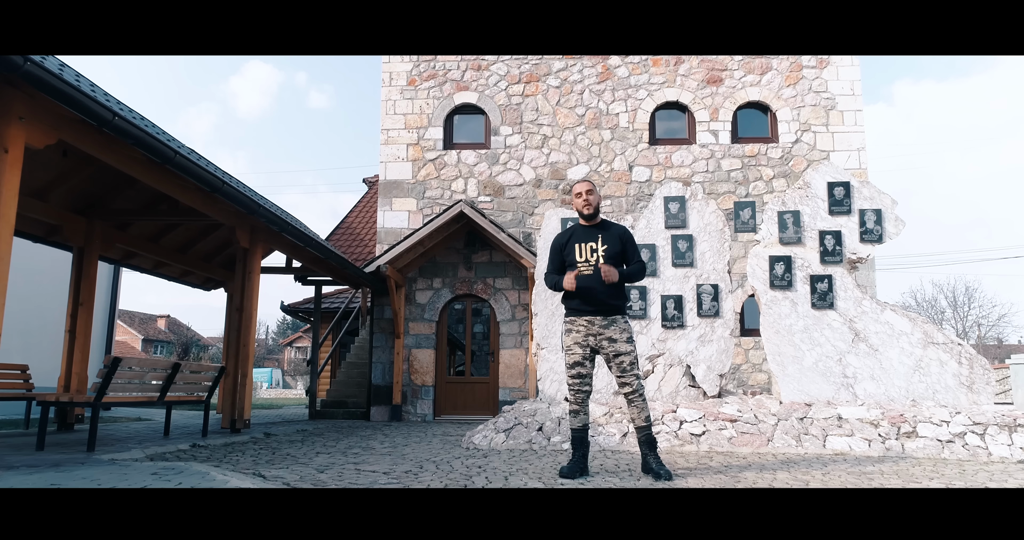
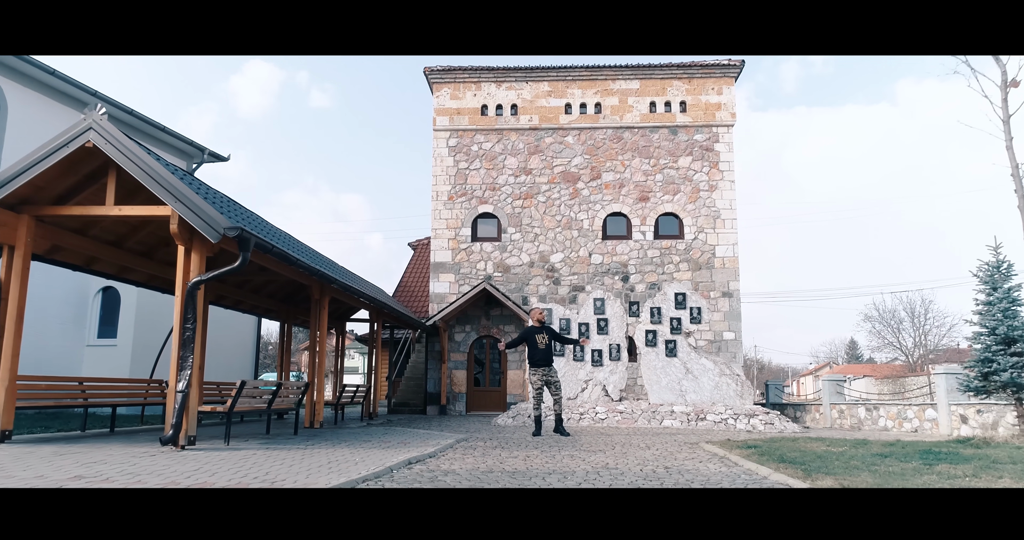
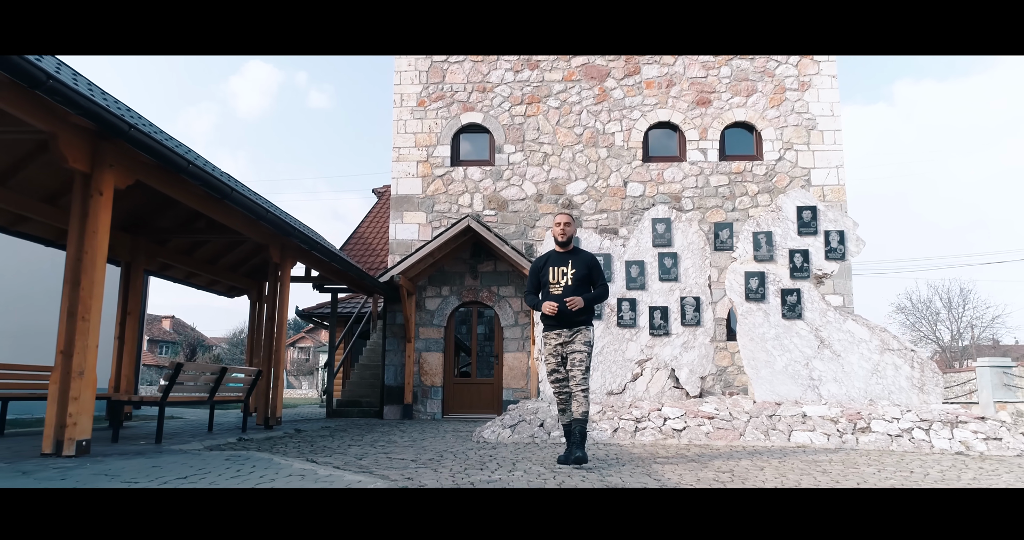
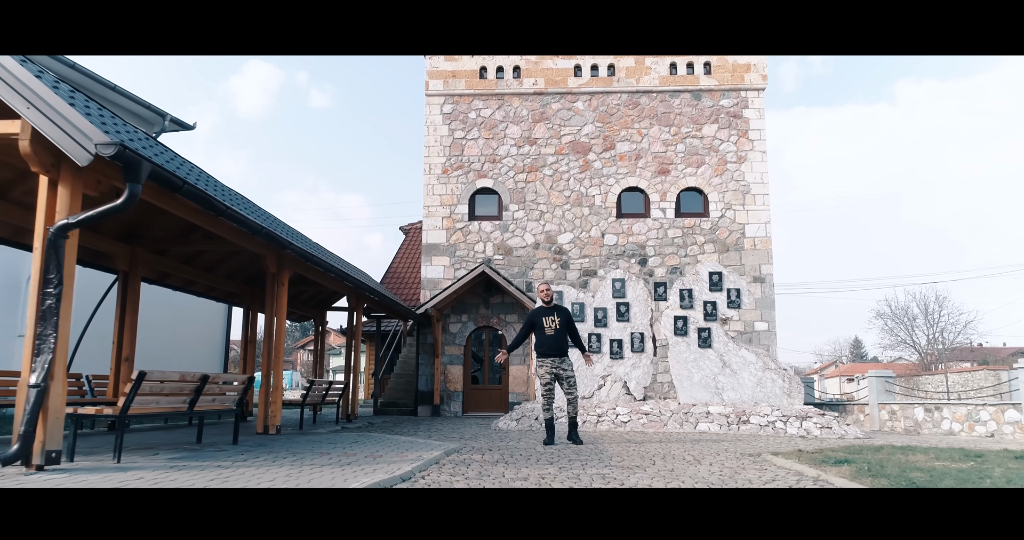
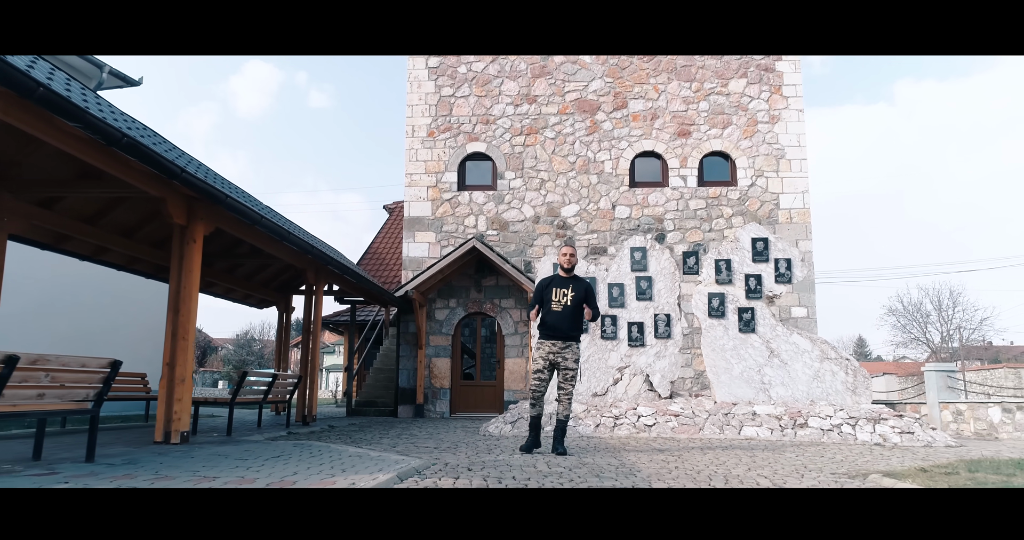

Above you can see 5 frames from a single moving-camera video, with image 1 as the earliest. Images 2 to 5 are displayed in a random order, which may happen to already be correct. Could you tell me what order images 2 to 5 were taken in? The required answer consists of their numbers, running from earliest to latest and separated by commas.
3, 5, 4, 2
